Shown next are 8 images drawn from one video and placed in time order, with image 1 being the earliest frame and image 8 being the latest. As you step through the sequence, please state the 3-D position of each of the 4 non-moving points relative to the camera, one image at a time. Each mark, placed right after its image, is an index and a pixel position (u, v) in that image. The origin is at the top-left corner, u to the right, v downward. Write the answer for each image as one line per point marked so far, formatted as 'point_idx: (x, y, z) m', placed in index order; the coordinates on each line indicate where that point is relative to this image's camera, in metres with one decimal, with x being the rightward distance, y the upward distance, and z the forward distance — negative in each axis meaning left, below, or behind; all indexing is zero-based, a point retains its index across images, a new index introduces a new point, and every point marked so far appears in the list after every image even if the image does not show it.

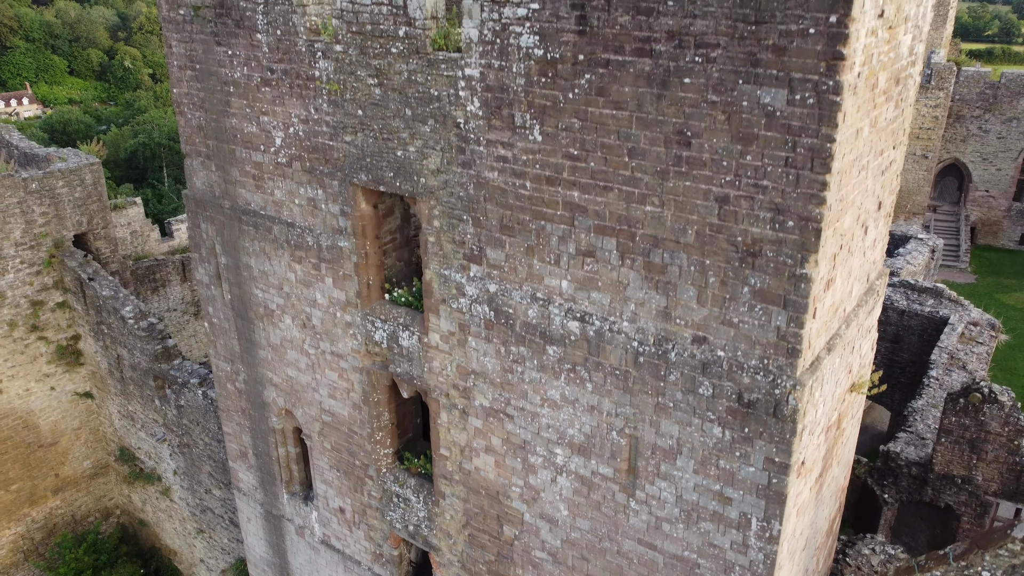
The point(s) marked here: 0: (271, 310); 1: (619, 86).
0: (-2.3, -0.2, +8.0) m
1: (+0.6, +1.2, +4.9) m
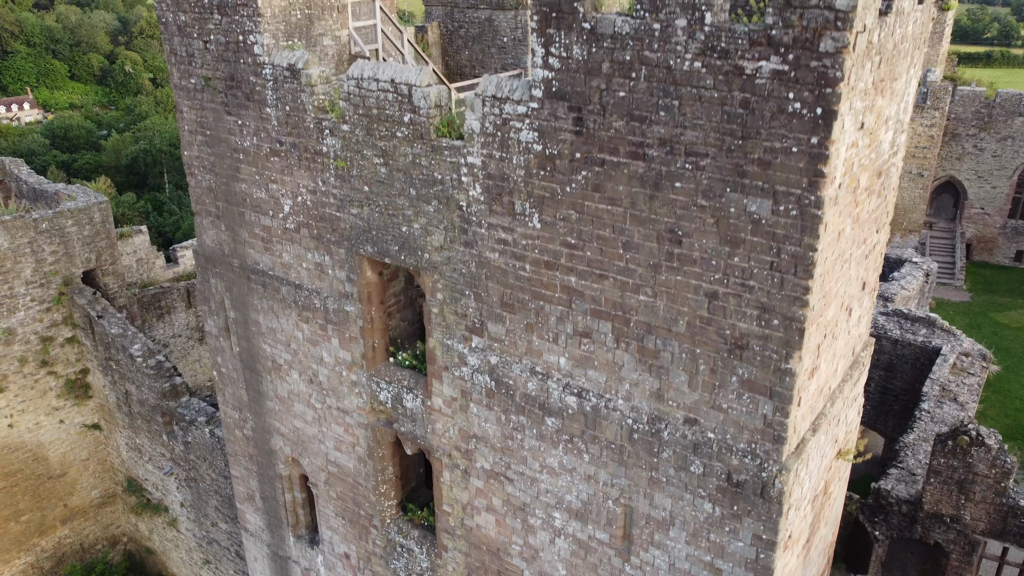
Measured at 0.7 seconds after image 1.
0: (-2.3, -0.8, +8.3) m
1: (+0.6, +0.7, +5.2) m
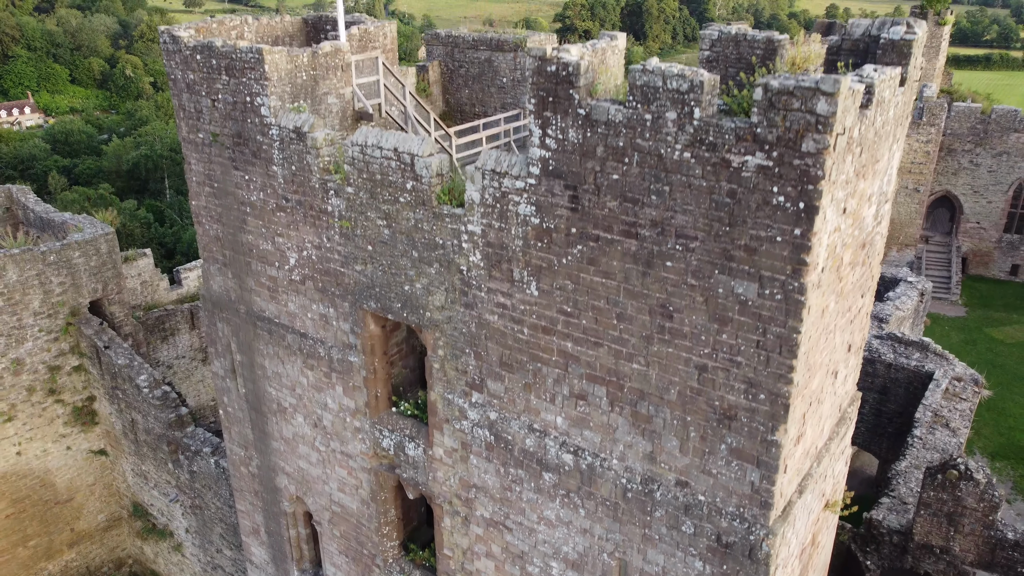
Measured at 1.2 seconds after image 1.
0: (-2.4, -1.2, +8.5) m
1: (+0.6, +0.2, +5.4) m
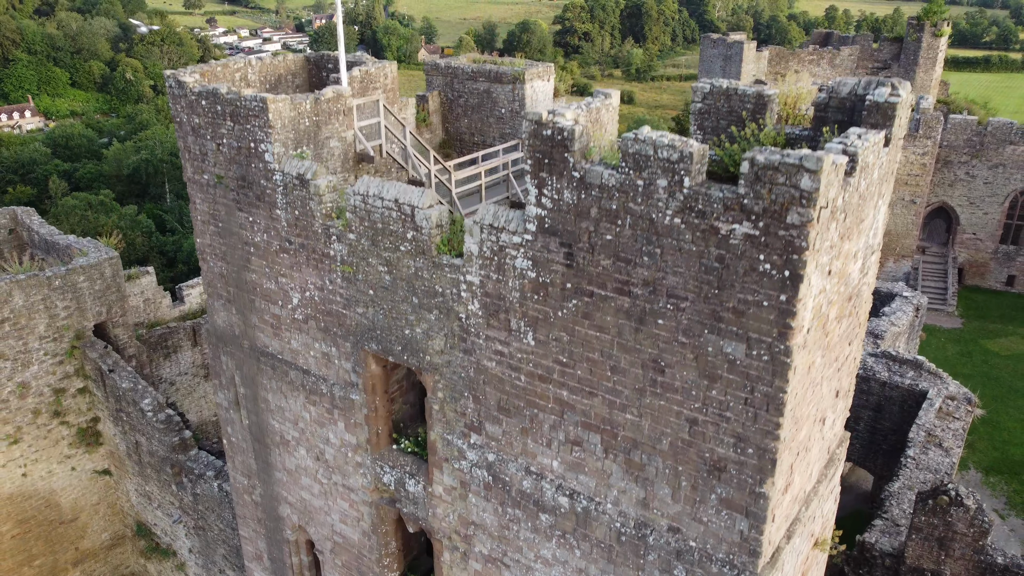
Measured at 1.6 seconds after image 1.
0: (-2.4, -1.6, +8.7) m
1: (+0.6, -0.2, +5.6) m
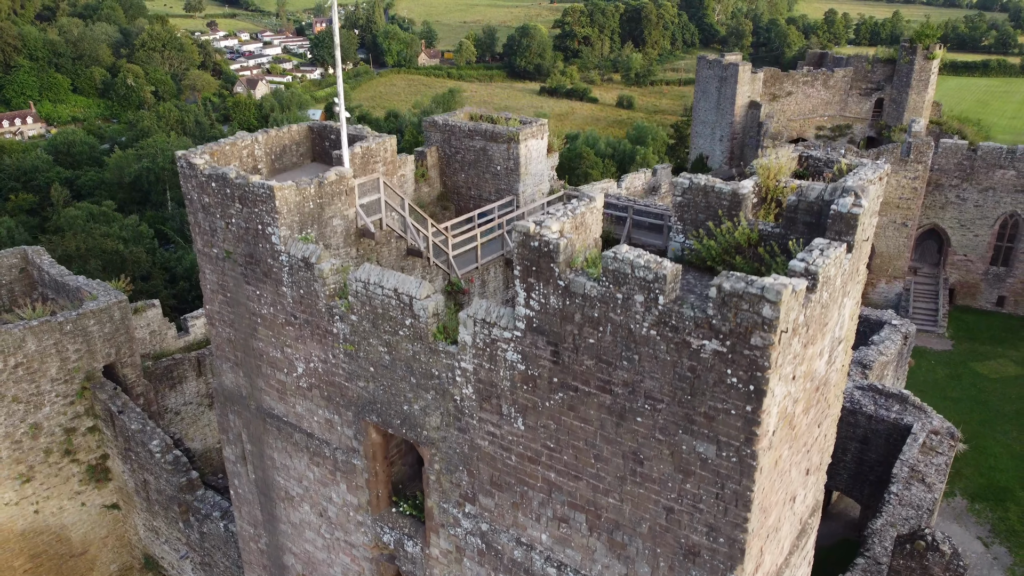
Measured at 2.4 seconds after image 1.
0: (-2.4, -2.3, +9.1) m
1: (+0.5, -0.9, +6.1) m
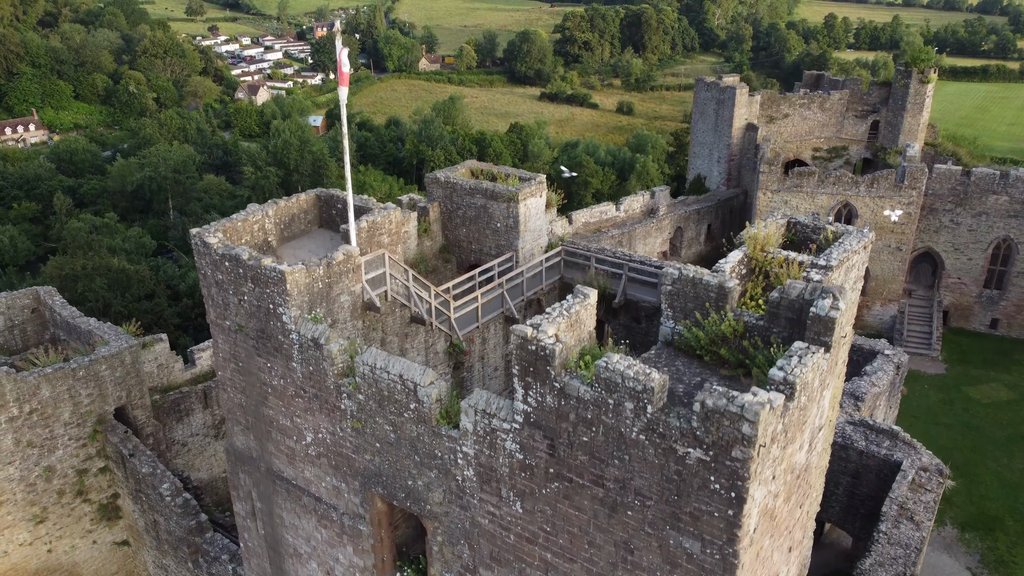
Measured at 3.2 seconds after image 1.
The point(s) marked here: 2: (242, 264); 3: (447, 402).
0: (-2.5, -3.1, +9.5) m
1: (+0.5, -1.7, +6.5) m
2: (-2.7, +0.2, +8.3) m
3: (-0.6, -1.0, +7.3) m
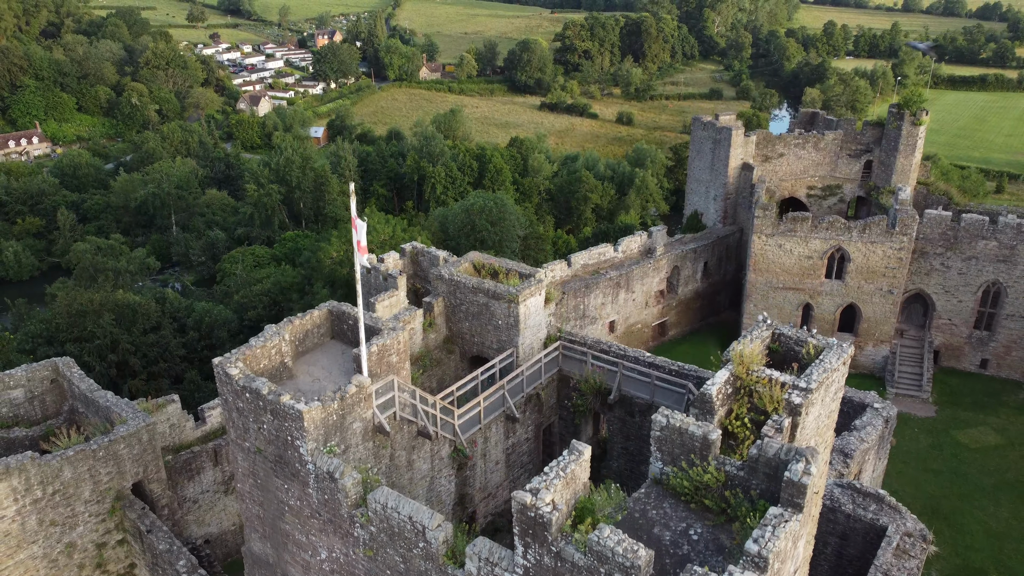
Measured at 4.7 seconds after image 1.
0: (-2.5, -4.5, +10.1) m
1: (+0.5, -3.1, +7.1) m
2: (-2.7, -1.2, +8.9) m
3: (-0.6, -2.5, +7.9) m
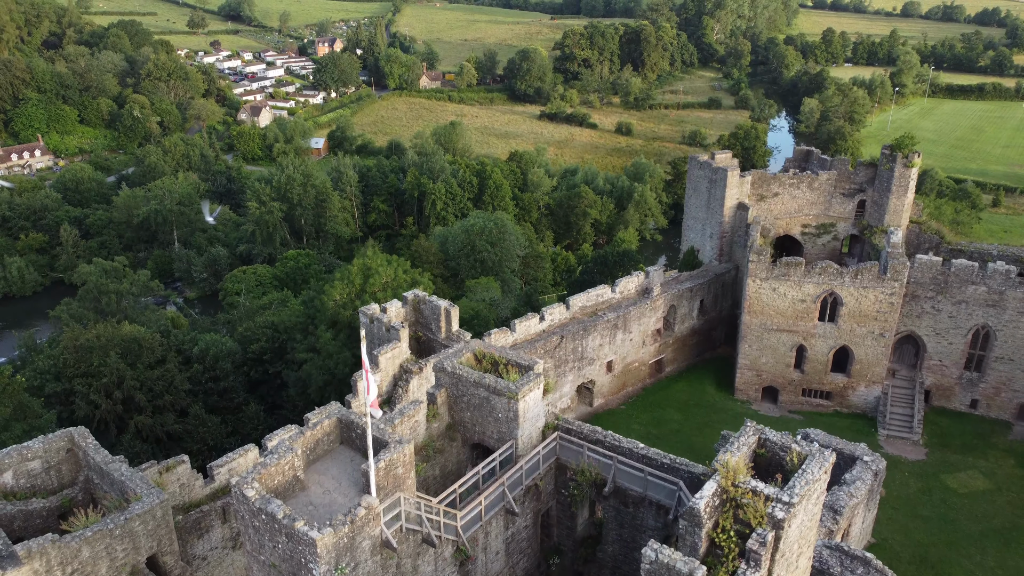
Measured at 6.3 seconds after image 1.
0: (-2.5, -6.0, +10.7) m
1: (+0.5, -4.6, +7.7) m
2: (-2.7, -2.7, +9.5) m
3: (-0.6, -4.0, +8.5) m
